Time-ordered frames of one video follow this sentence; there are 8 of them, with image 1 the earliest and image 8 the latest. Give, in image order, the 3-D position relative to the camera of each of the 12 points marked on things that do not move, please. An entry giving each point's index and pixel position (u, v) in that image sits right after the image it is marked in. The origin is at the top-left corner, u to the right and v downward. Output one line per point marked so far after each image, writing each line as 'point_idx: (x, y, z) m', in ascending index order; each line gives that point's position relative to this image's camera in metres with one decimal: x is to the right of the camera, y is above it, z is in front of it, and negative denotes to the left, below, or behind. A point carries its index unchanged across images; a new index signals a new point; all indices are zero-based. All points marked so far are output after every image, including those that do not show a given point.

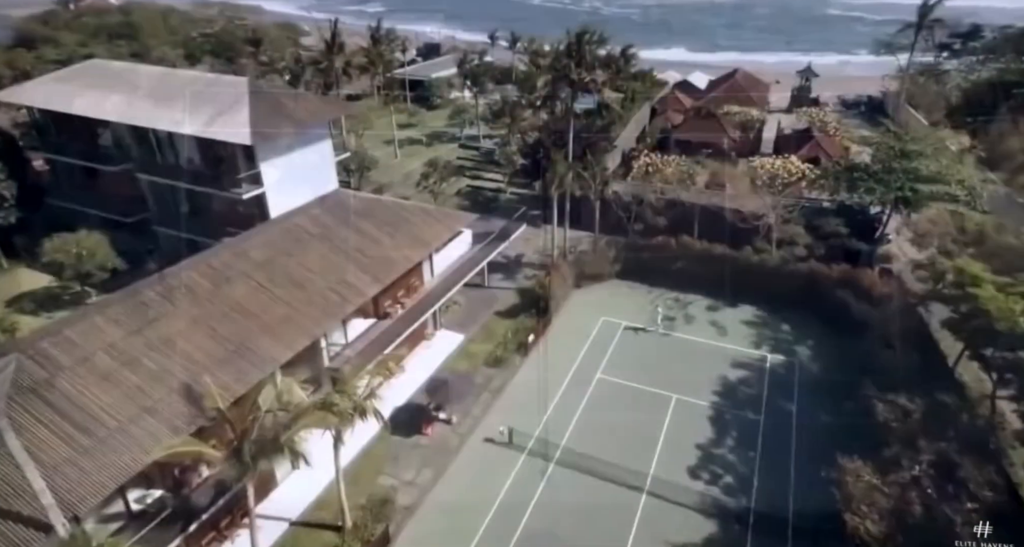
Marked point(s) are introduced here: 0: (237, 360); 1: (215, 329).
0: (-8.5, -2.6, +18.6) m
1: (-9.5, -1.8, +19.3) m
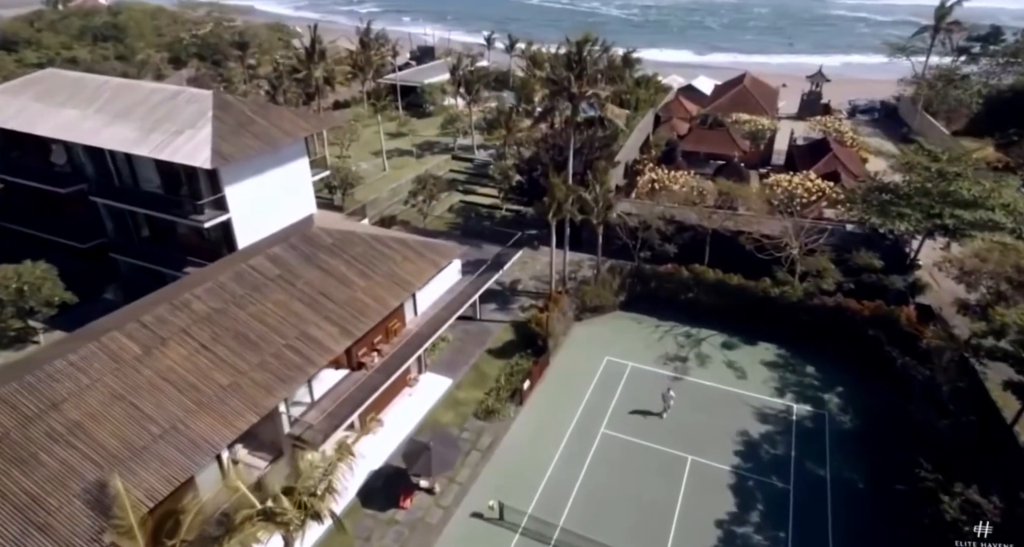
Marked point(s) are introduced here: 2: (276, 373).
0: (-8.8, -4.4, +15.2) m
1: (-9.8, -3.5, +15.9) m
2: (-7.1, -3.0, +18.2) m
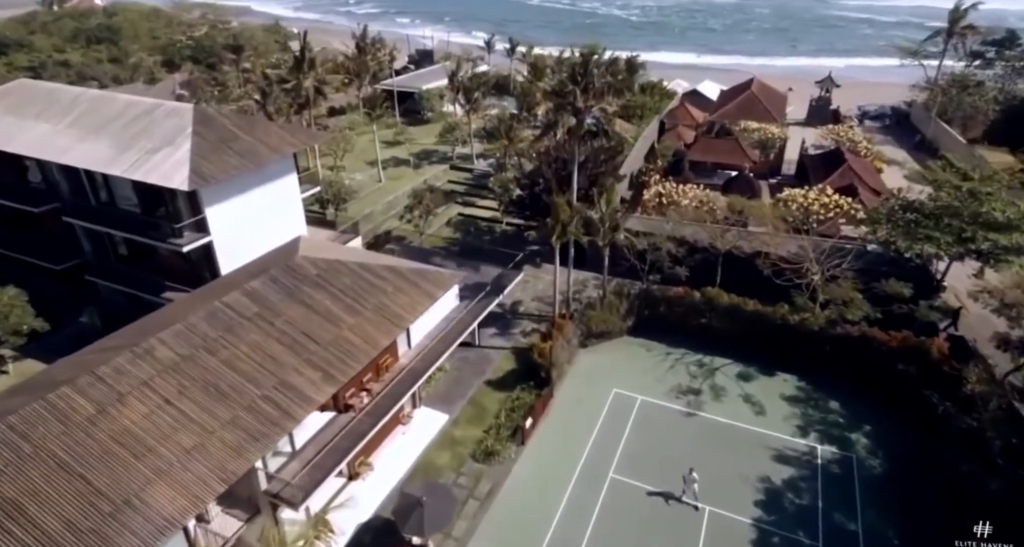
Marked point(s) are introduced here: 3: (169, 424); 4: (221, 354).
0: (-8.7, -5.6, +13.3) m
1: (-9.7, -4.7, +14.0) m
2: (-7.0, -4.2, +16.3) m
3: (-8.8, -3.9, +15.6) m
4: (-8.5, -2.4, +17.8) m
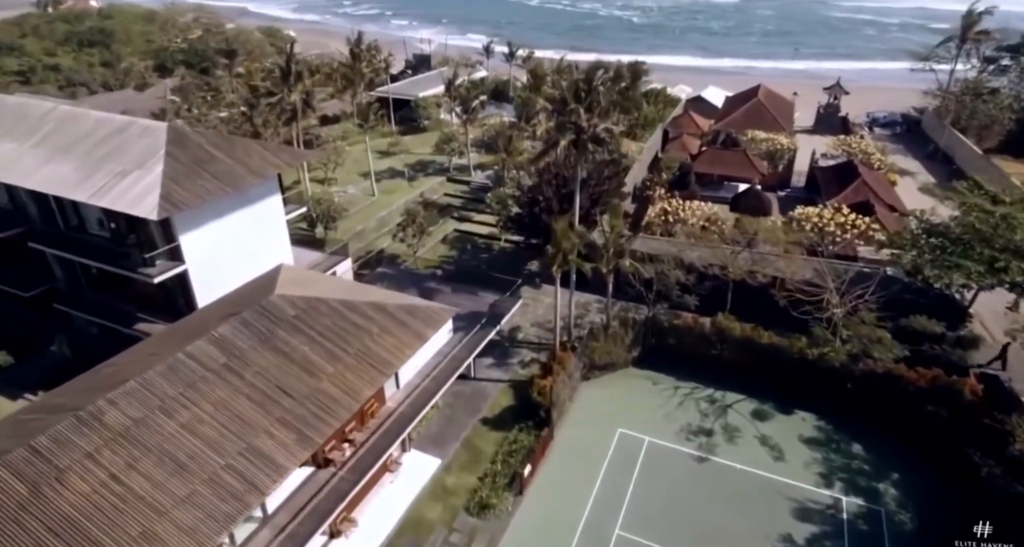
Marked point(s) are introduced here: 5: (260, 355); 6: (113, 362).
0: (-8.9, -6.9, +11.3) m
1: (-9.8, -6.0, +12.0) m
2: (-7.2, -5.5, +14.3) m
3: (-8.9, -5.2, +13.7) m
4: (-8.6, -3.7, +15.9) m
5: (-7.6, -2.5, +18.3) m
6: (-12.3, -2.8, +18.8) m
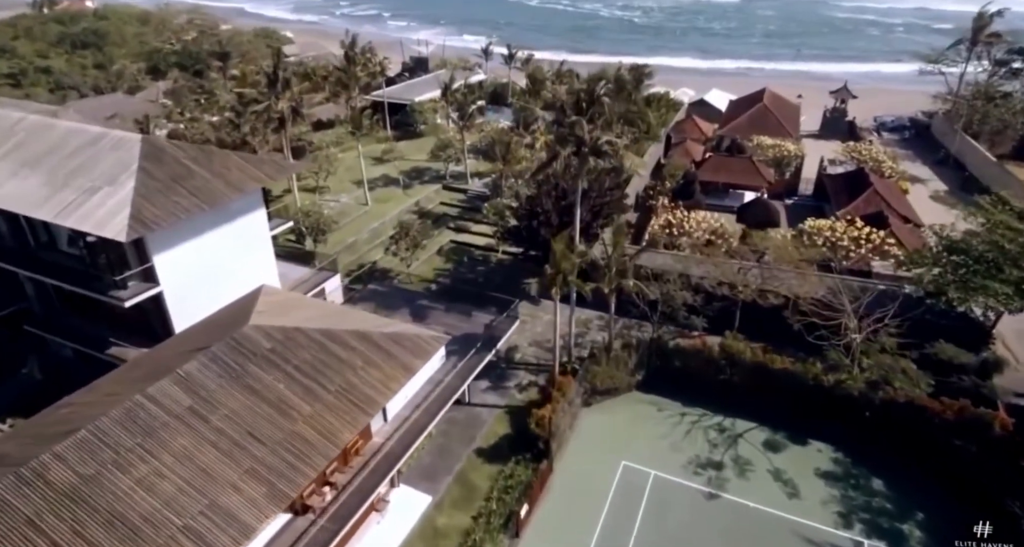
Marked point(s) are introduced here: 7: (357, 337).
0: (-9.0, -7.8, +9.7) m
1: (-10.0, -6.9, +10.4) m
2: (-7.3, -6.4, +12.7) m
3: (-9.0, -6.1, +12.1) m
4: (-8.8, -4.6, +14.3) m
5: (-7.7, -3.3, +16.7) m
6: (-12.5, -3.7, +17.2) m
7: (-5.1, -2.1, +19.9) m
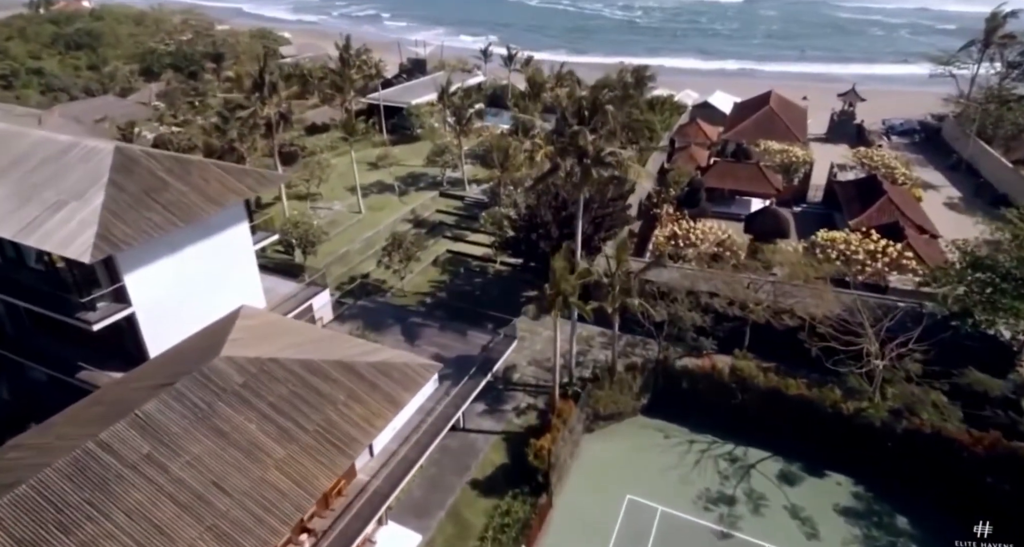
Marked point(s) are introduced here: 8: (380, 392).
0: (-9.1, -8.6, +8.1) m
1: (-10.1, -7.7, +8.8) m
2: (-7.4, -7.2, +11.0) m
3: (-9.2, -6.9, +10.4) m
4: (-8.9, -5.4, +12.6) m
5: (-7.8, -4.1, +15.0) m
6: (-12.6, -4.4, +15.6) m
7: (-5.2, -2.8, +18.3) m
8: (-3.9, -3.5, +18.2) m
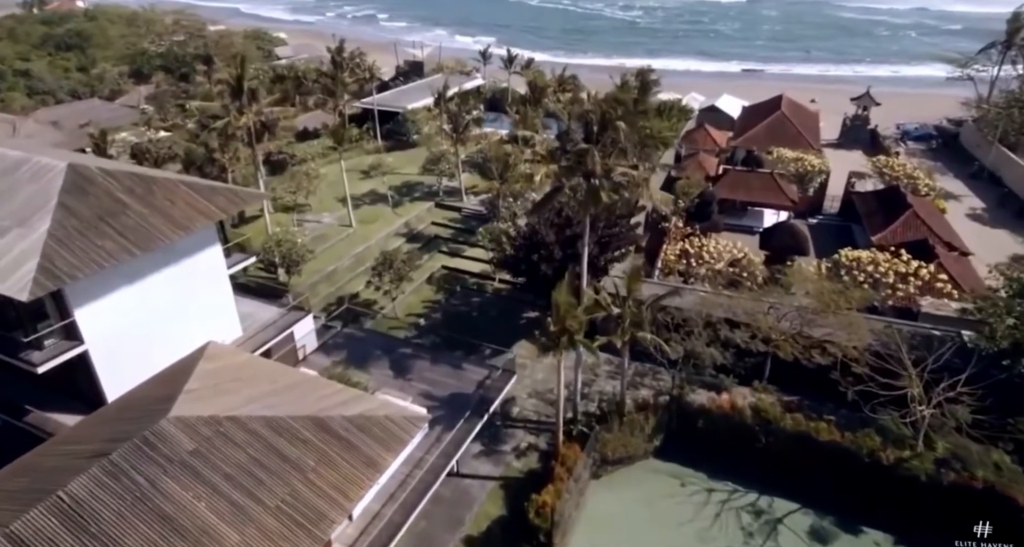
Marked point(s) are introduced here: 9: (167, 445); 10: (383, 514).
0: (-9.2, -9.7, +5.6) m
1: (-10.2, -8.8, +6.3) m
2: (-7.5, -8.3, +8.6) m
3: (-9.2, -8.0, +8.0) m
4: (-9.0, -6.5, +10.1) m
5: (-7.9, -5.2, +12.6) m
6: (-12.6, -5.5, +13.1) m
7: (-5.2, -4.0, +15.8) m
8: (-4.0, -4.7, +15.7) m
9: (-8.0, -4.0, +14.2) m
10: (-3.9, -7.1, +18.1) m
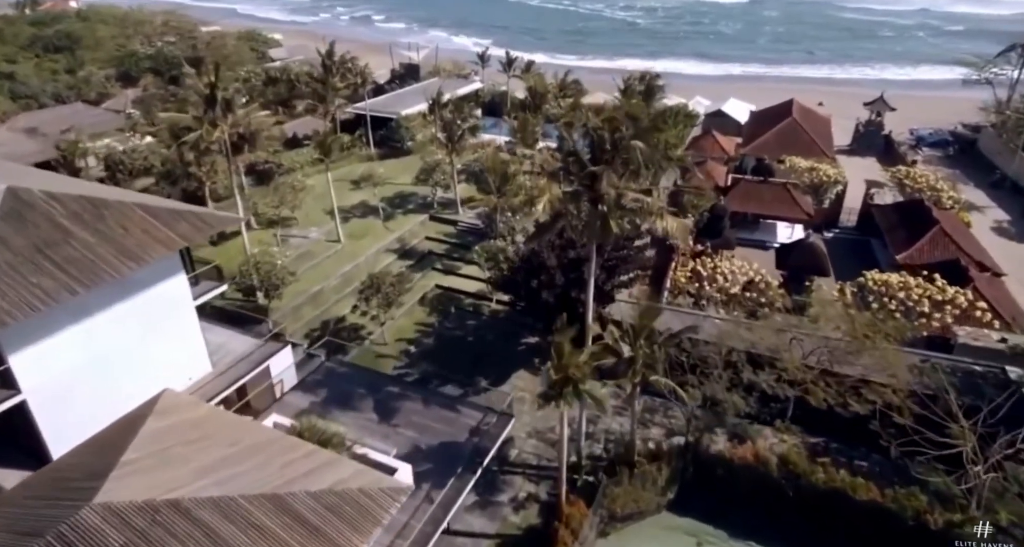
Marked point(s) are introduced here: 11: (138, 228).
0: (-9.3, -10.8, +3.1) m
1: (-10.3, -10.0, +3.8) m
2: (-7.6, -9.5, +6.1) m
3: (-9.3, -9.2, +5.5) m
4: (-9.0, -7.7, +7.6) m
5: (-8.0, -6.4, +10.1) m
6: (-12.7, -6.7, +10.6) m
7: (-5.3, -5.1, +13.3) m
8: (-4.1, -5.8, +13.2) m
9: (-8.1, -5.2, +11.7) m
10: (-3.9, -8.3, +15.6) m
11: (-12.1, +1.5, +19.8) m
